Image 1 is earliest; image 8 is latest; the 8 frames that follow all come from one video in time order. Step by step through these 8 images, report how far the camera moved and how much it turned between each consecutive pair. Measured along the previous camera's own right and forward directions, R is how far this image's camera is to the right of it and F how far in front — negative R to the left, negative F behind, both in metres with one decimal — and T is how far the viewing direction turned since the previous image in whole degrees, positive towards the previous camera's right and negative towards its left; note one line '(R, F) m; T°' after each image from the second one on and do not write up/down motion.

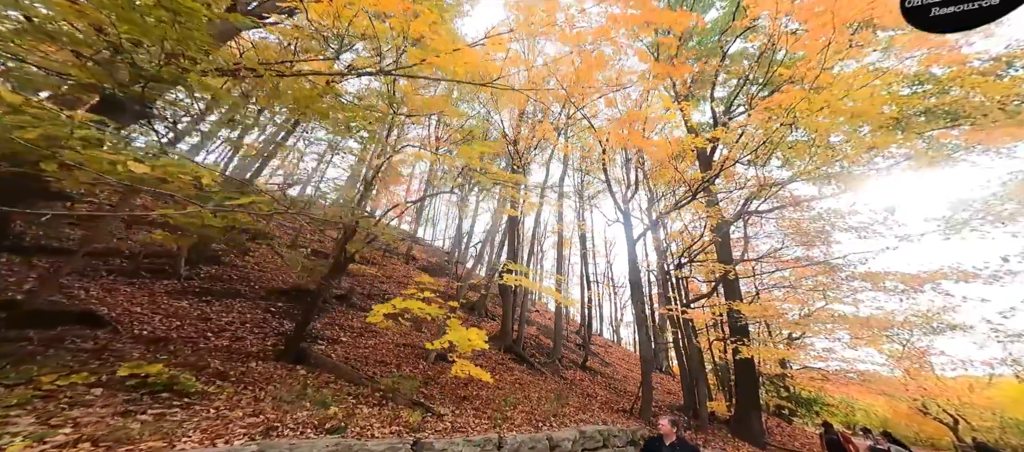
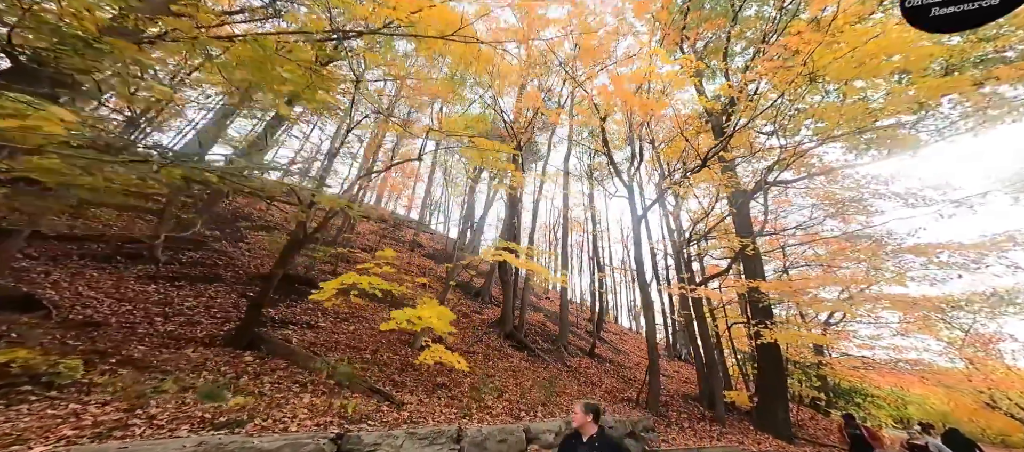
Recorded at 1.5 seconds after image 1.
(+0.9, +0.7) m; -4°
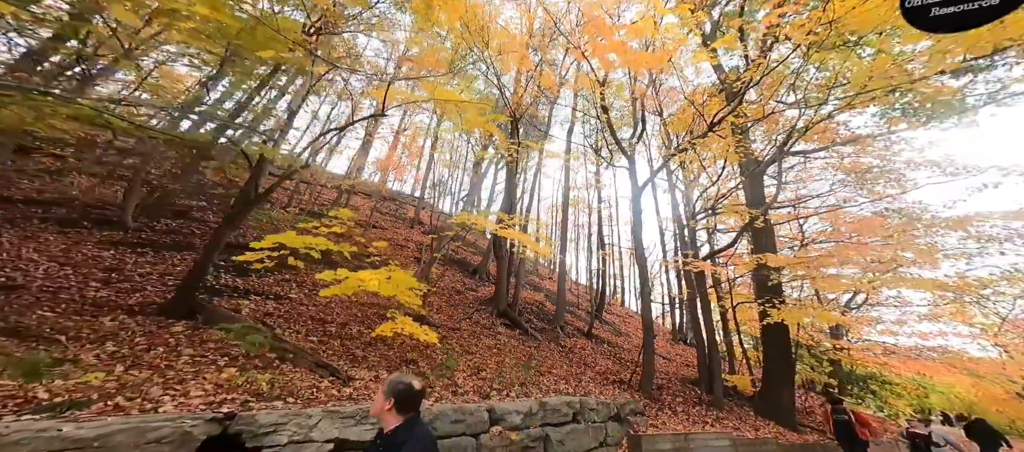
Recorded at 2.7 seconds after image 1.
(+0.7, +0.6) m; -2°
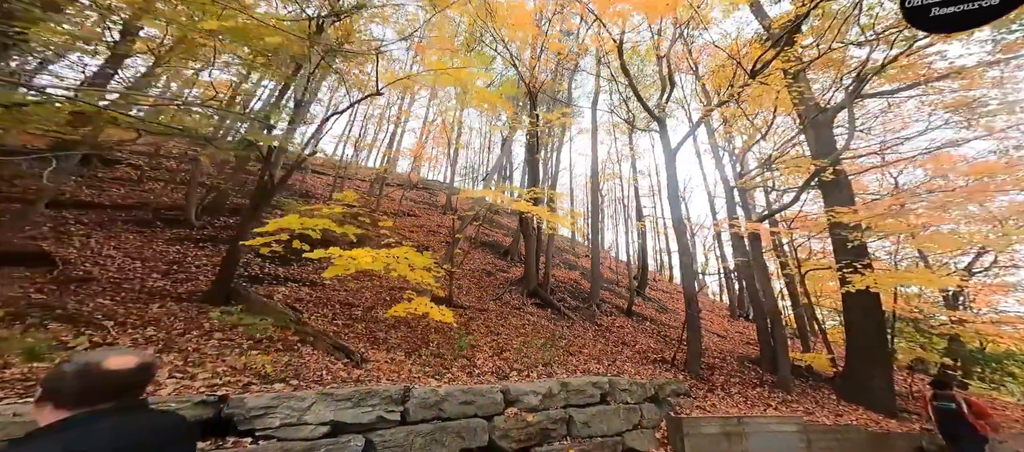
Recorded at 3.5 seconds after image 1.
(+0.5, +0.4) m; -8°
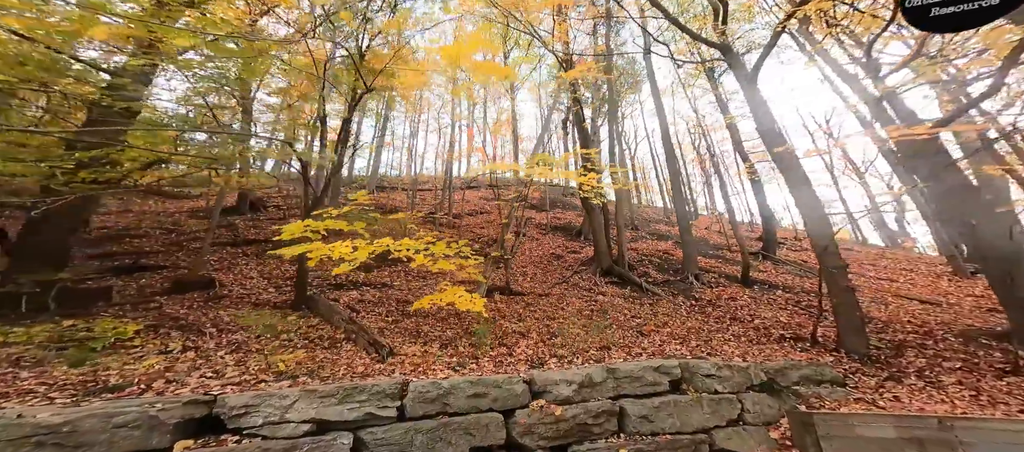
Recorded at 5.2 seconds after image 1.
(+1.0, +0.8) m; -18°
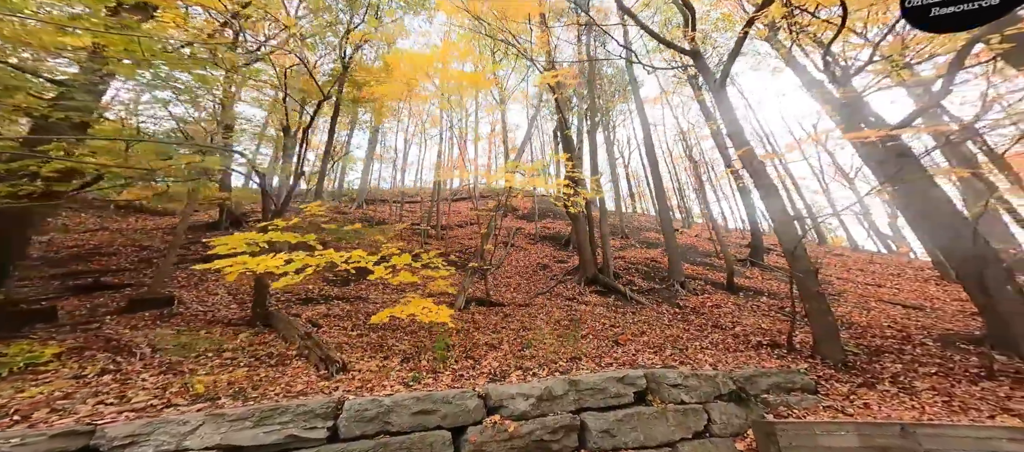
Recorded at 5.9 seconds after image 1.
(+0.4, +0.1) m; 0°
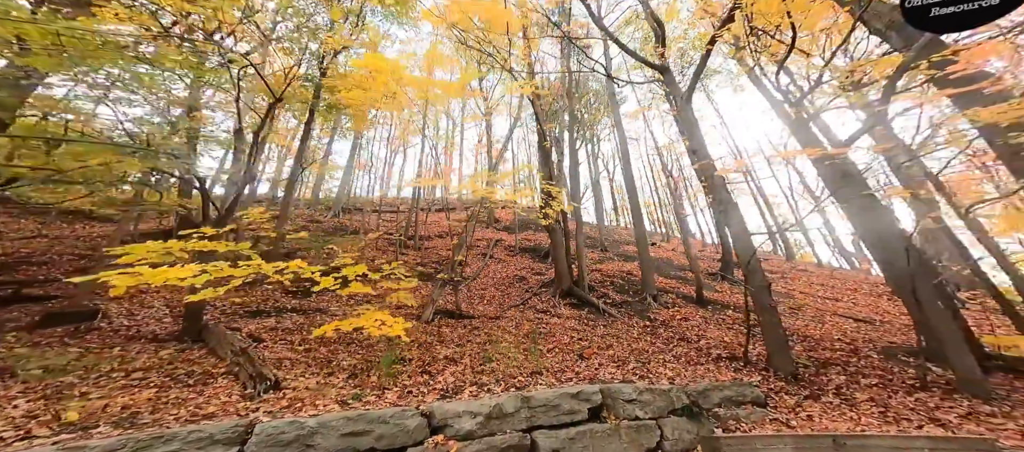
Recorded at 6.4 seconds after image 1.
(+0.3, 0.0) m; +3°
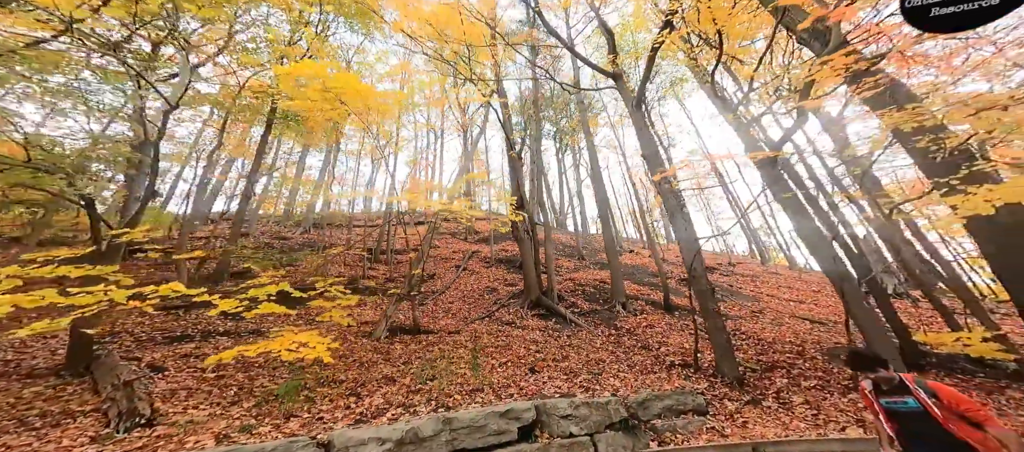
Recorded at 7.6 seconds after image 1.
(+0.7, +0.1) m; +2°
